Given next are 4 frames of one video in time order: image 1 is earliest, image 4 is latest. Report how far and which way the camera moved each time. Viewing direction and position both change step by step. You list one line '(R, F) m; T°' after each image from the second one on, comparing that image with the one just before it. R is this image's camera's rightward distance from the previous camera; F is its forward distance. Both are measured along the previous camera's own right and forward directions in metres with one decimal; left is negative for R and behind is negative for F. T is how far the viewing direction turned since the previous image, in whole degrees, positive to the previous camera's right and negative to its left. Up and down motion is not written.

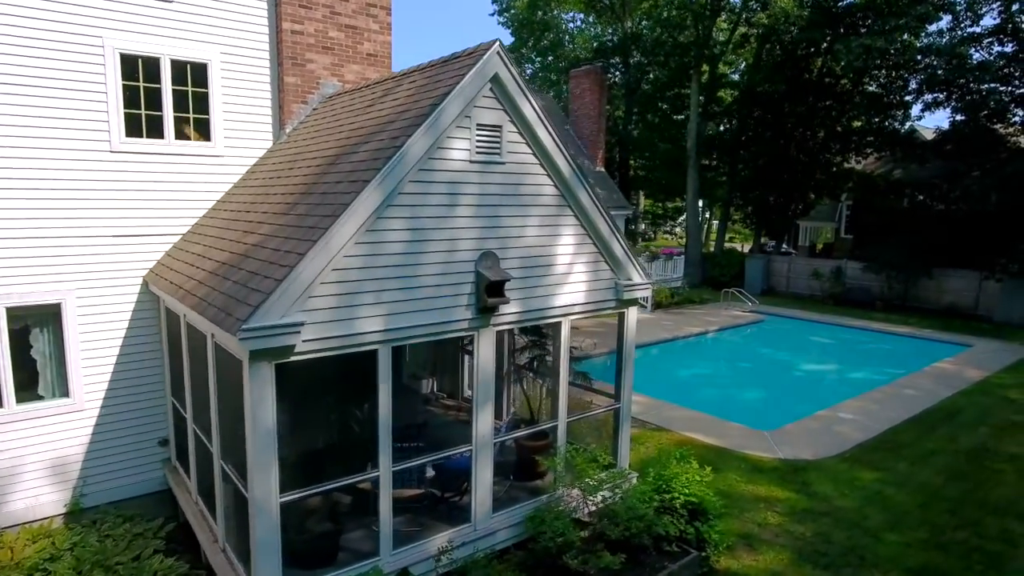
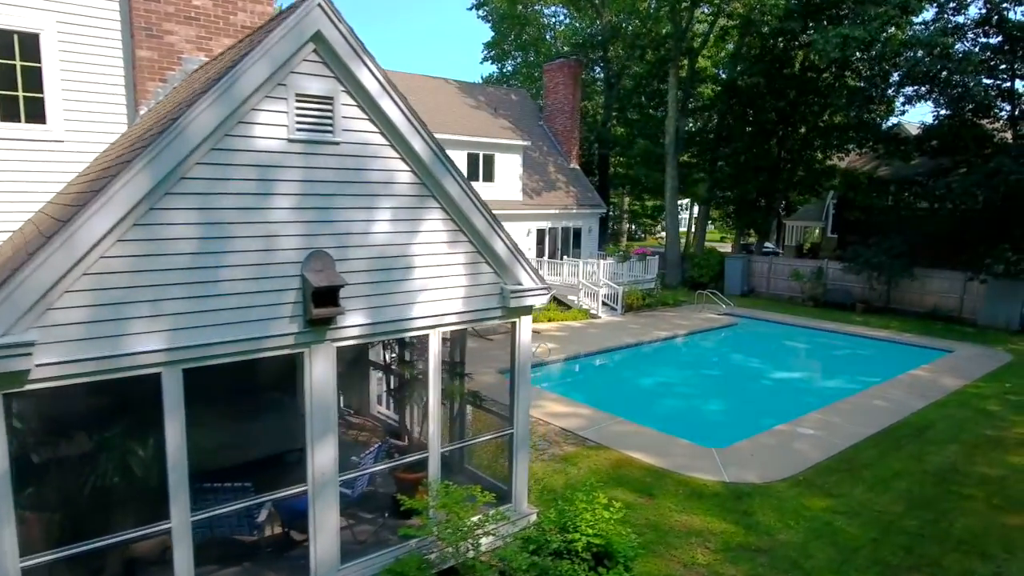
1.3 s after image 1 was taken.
(+1.2, +1.1) m; 0°
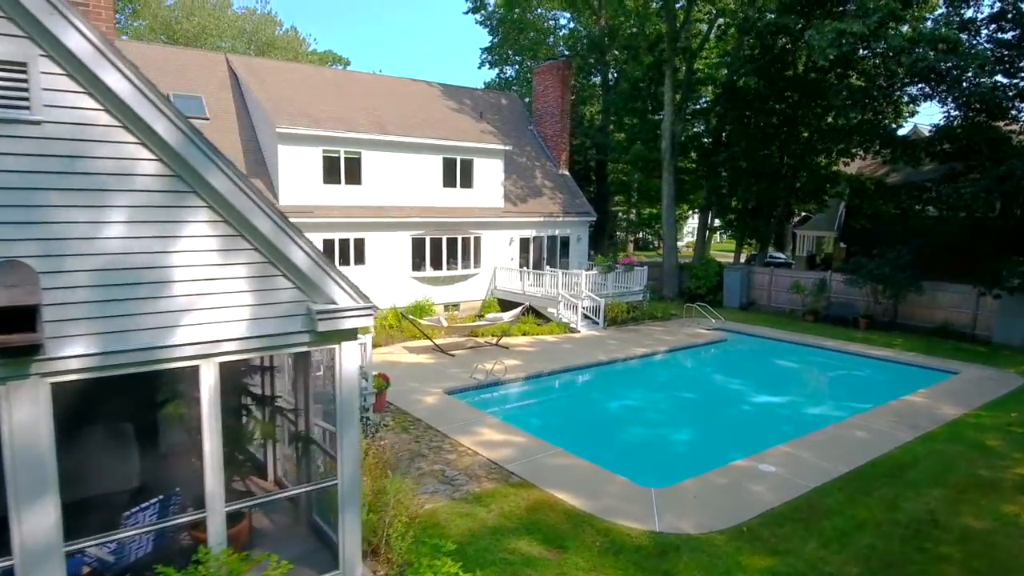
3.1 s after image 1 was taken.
(+1.6, +1.2) m; -2°
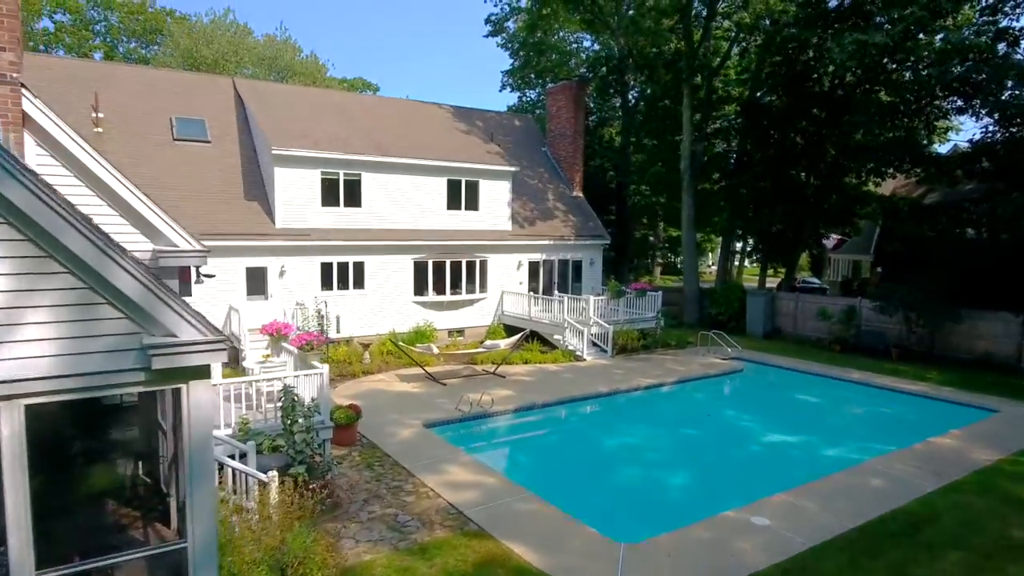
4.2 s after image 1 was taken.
(+1.1, +0.8) m; -3°
